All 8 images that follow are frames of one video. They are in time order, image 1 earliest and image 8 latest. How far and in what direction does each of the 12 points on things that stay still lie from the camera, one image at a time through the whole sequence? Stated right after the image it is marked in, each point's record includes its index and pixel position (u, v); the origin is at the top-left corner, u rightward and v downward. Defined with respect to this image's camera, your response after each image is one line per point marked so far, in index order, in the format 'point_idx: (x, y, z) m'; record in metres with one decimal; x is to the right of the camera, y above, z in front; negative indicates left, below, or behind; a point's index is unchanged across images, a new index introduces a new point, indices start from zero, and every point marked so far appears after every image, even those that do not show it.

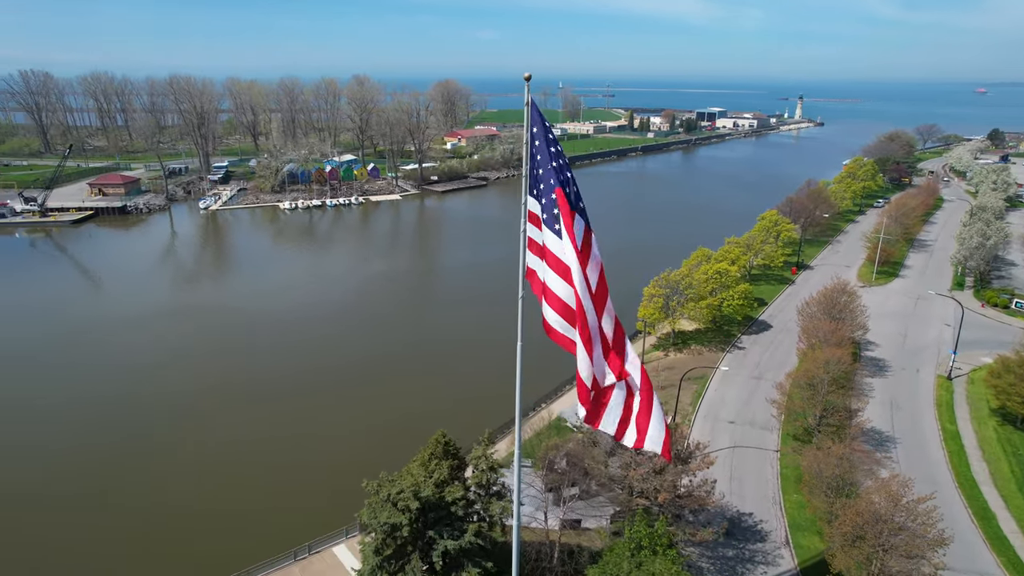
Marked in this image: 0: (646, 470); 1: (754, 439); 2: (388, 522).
0: (+2.3, -3.1, +11.5) m
1: (+5.8, -3.6, +16.4) m
2: (-1.8, -3.3, +9.8) m
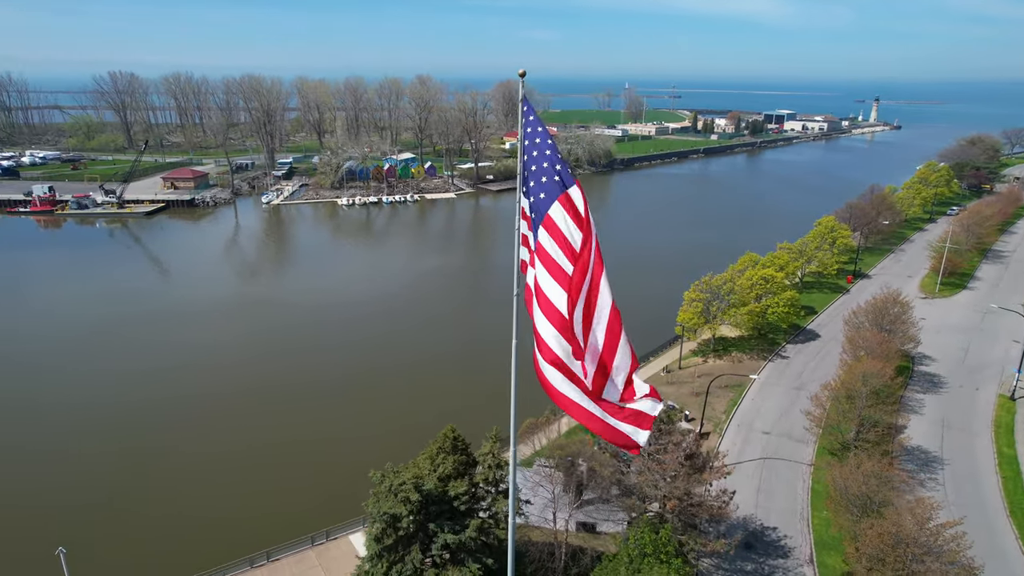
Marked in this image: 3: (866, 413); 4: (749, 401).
0: (+2.4, -3.1, +11.3) m
1: (+6.4, -3.8, +15.9) m
2: (-1.8, -3.2, +9.9) m
3: (+7.7, -2.7, +14.8) m
4: (+6.2, -3.0, +17.9) m
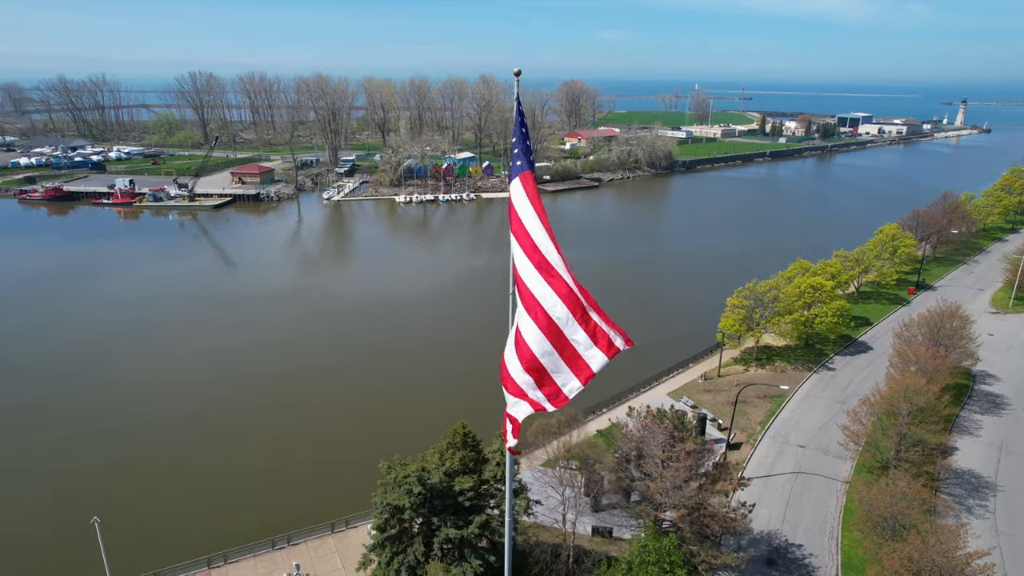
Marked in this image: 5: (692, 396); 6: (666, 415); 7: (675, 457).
0: (+2.5, -3.2, +11.0) m
1: (+6.9, -4.0, +15.2) m
2: (-1.8, -3.2, +10.1) m
3: (+8.1, -2.9, +14.1) m
4: (+7.0, -3.2, +17.3) m
5: (+4.8, -2.8, +18.2) m
6: (+2.6, -2.3, +12.3) m
7: (+2.7, -2.8, +11.4) m
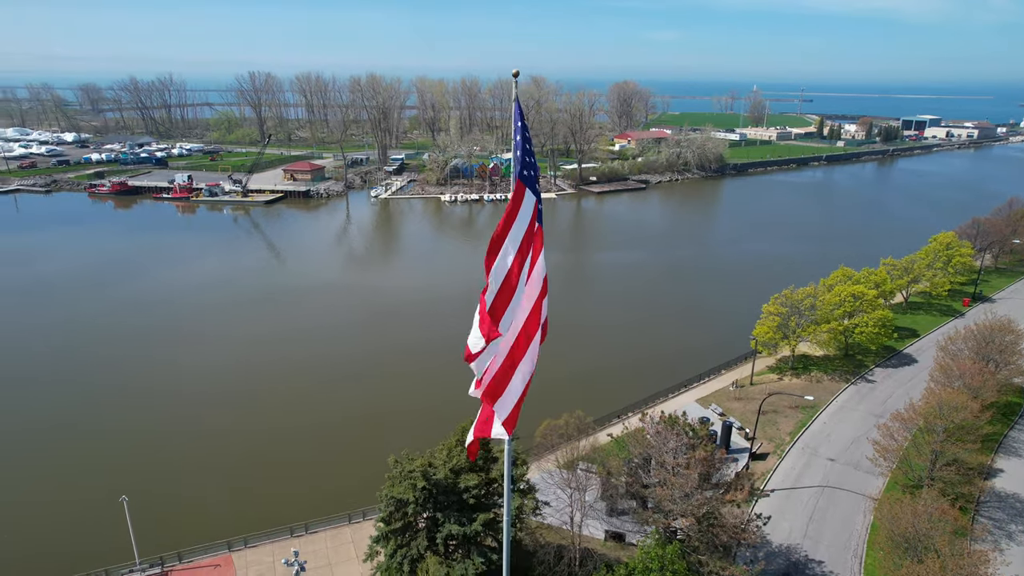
0: (+2.6, -3.2, +10.8) m
1: (+7.3, -4.1, +14.7) m
2: (-1.7, -3.1, +10.3) m
3: (+8.4, -3.1, +13.5) m
4: (+7.5, -3.3, +16.7) m
5: (+5.4, -3.0, +17.8) m
6: (+2.8, -2.4, +12.1) m
7: (+2.8, -2.9, +11.2) m
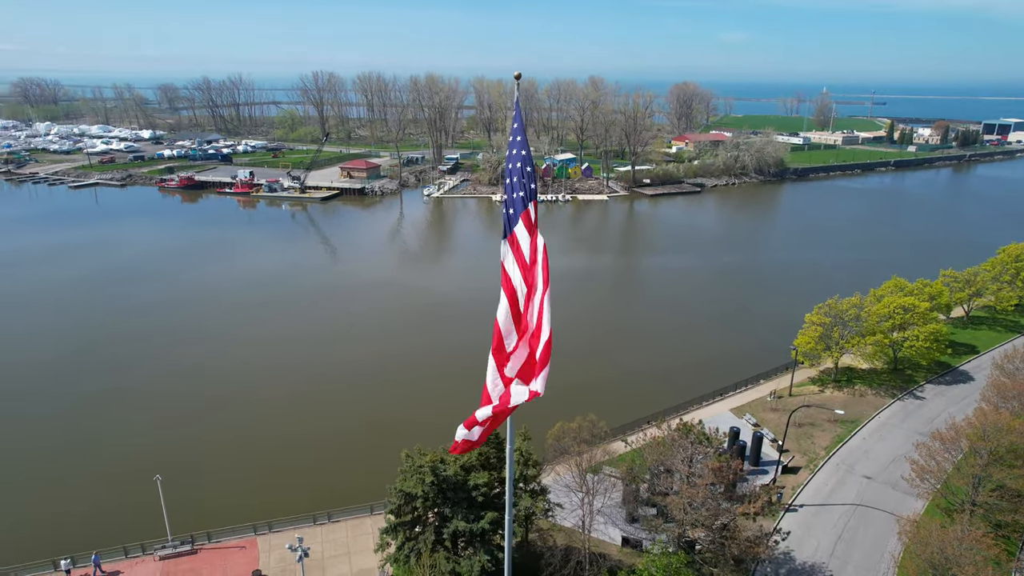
0: (+2.8, -3.3, +10.6) m
1: (+7.8, -4.4, +14.1) m
2: (-1.6, -3.1, +10.4) m
3: (+8.8, -3.4, +12.7) m
4: (+8.1, -3.6, +16.1) m
5: (+6.2, -3.2, +17.3) m
6: (+3.1, -2.4, +11.9) m
7: (+3.0, -3.0, +11.0) m
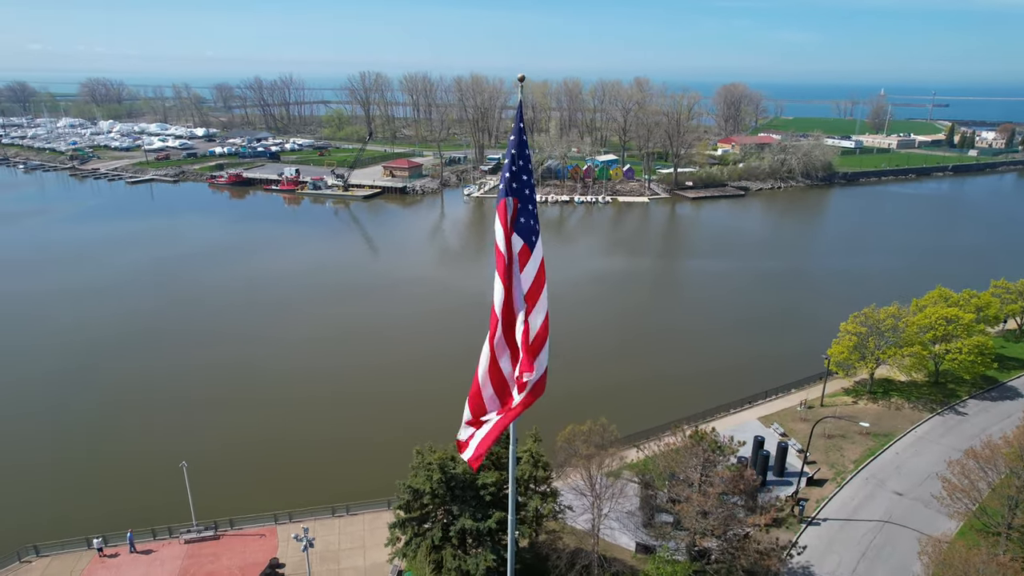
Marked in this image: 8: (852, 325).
0: (+2.9, -3.4, +10.5) m
1: (+8.1, -4.6, +13.5) m
2: (-1.5, -3.1, +10.5) m
3: (+9.0, -3.6, +12.2) m
4: (+8.6, -3.8, +15.5) m
5: (+6.7, -3.3, +16.9) m
6: (+3.3, -2.5, +11.7) m
7: (+3.1, -3.0, +10.8) m
8: (+9.2, -1.0, +18.5) m
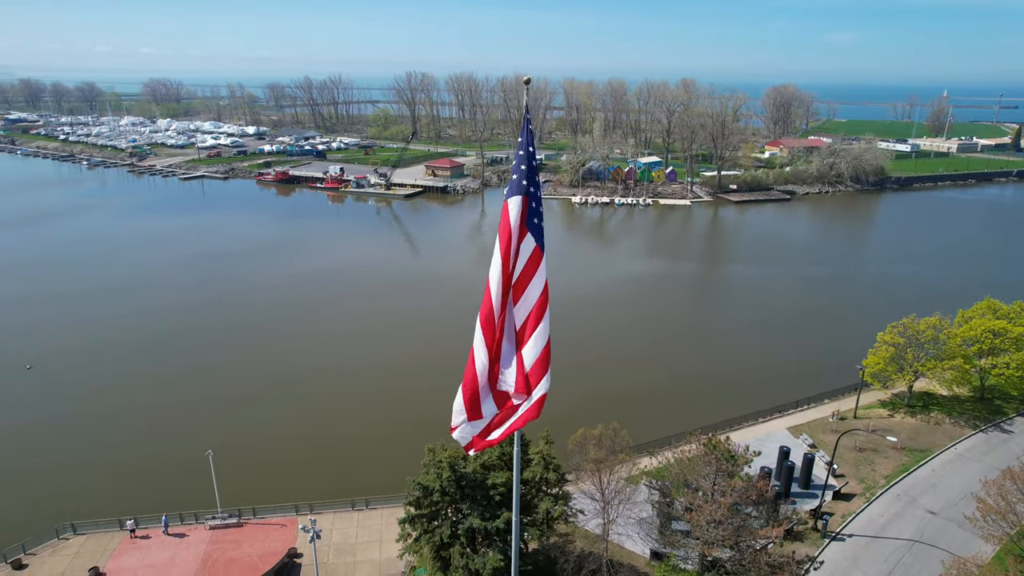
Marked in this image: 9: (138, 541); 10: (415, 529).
0: (+3.0, -3.5, +10.2) m
1: (+8.4, -4.8, +13.0) m
2: (-1.4, -3.0, +10.6) m
3: (+9.2, -3.8, +11.5) m
4: (+9.0, -4.0, +14.9) m
5: (+7.3, -3.5, +16.4) m
6: (+3.5, -2.6, +11.4) m
7: (+3.3, -3.1, +10.5) m
8: (+9.9, -1.2, +17.9) m
9: (-7.5, -5.1, +13.7) m
10: (-1.6, -3.9, +10.9) m
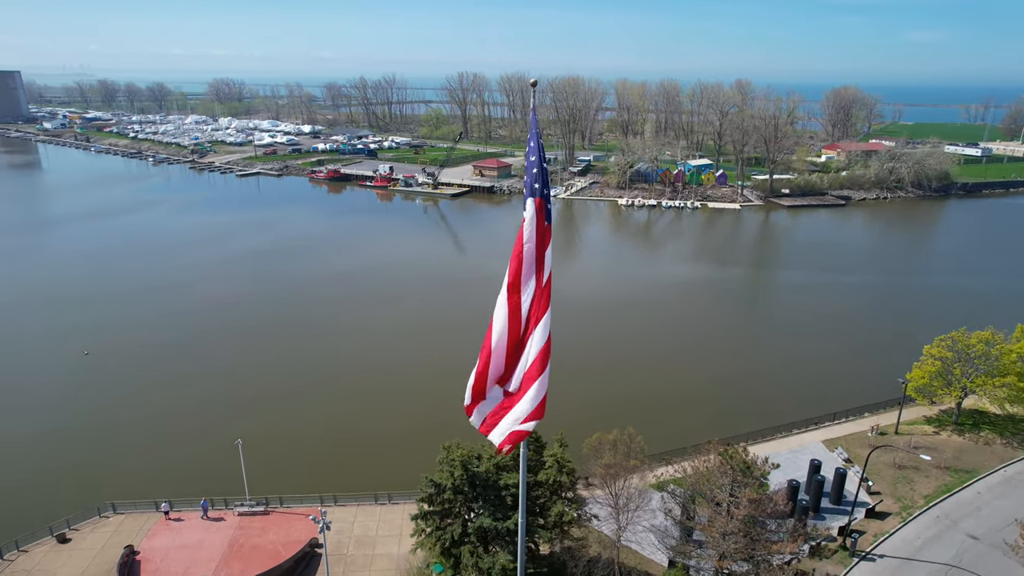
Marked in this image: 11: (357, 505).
0: (+3.1, -3.6, +10.0) m
1: (+8.6, -5.0, +12.3) m
2: (-1.2, -3.0, +10.7) m
3: (+9.4, -4.1, +10.8) m
4: (+9.5, -4.3, +14.2) m
5: (+7.9, -3.7, +15.8) m
6: (+3.8, -2.7, +11.1) m
7: (+3.5, -3.2, +10.2) m
8: (+10.7, -1.5, +17.0) m
9: (-7.1, -4.9, +14.2) m
10: (-1.4, -3.8, +11.0) m
11: (-3.3, -4.6, +14.6) m
